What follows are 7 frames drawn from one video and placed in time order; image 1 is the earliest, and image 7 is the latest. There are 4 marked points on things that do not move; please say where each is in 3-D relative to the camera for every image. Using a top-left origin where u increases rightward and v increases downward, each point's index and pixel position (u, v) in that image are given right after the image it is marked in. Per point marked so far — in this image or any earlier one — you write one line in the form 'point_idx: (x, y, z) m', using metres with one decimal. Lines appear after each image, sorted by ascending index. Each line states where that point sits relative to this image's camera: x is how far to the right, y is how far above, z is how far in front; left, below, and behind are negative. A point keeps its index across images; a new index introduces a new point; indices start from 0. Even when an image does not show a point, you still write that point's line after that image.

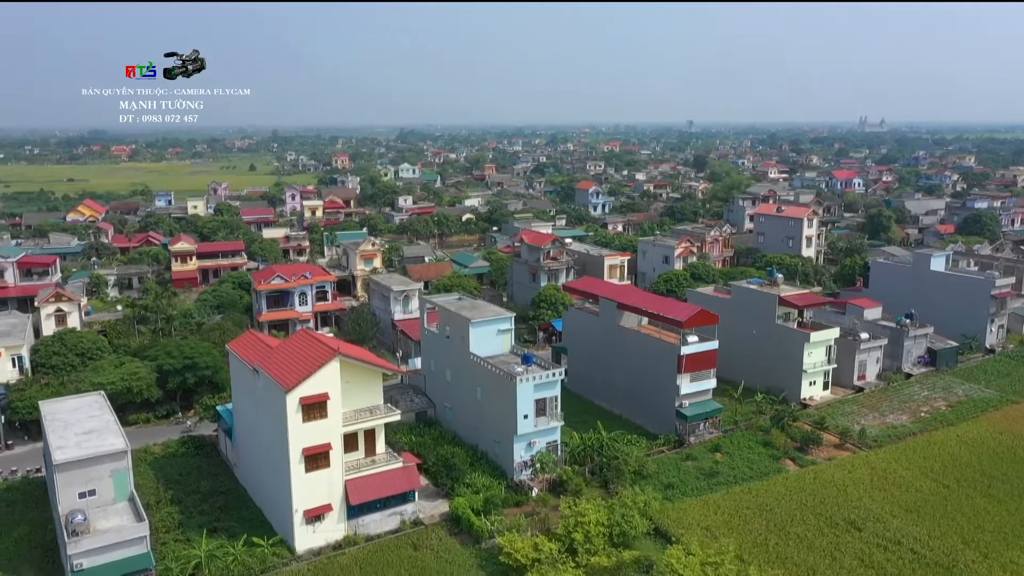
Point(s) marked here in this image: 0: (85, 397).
0: (-11.0, -2.8, +18.5) m
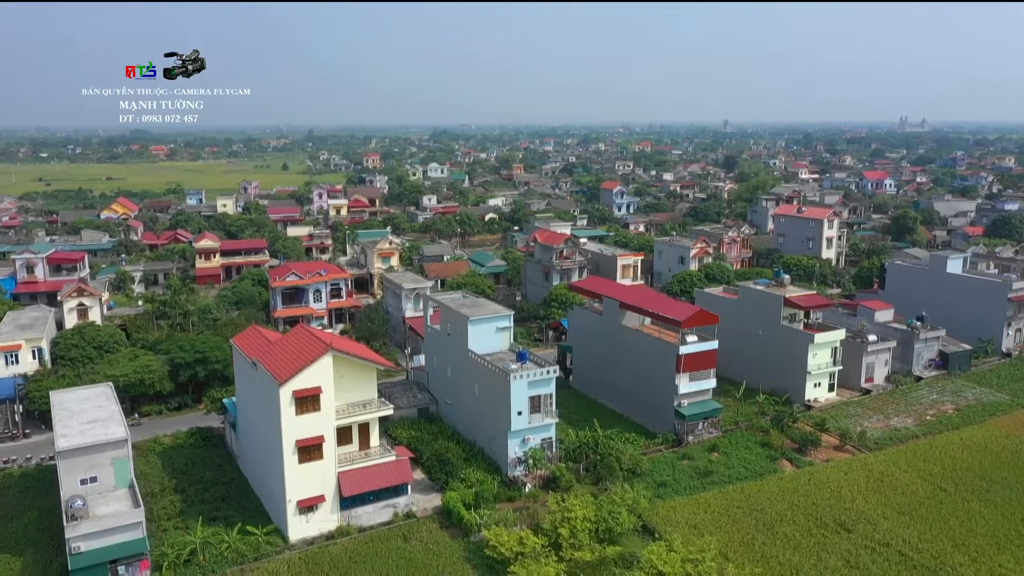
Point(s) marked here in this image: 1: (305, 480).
0: (-11.1, -2.7, +19.1) m
1: (-4.7, -4.3, +16.1) m
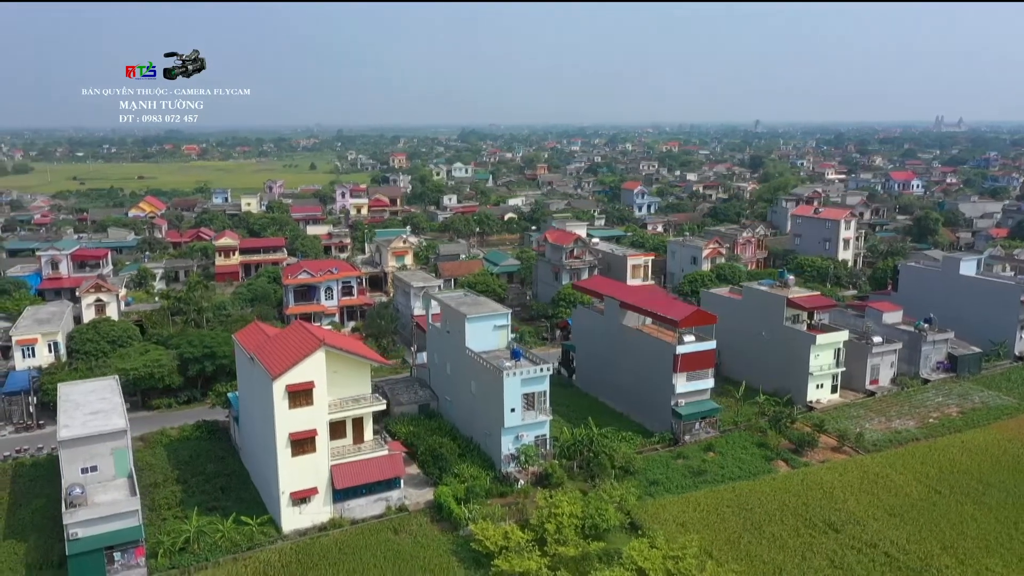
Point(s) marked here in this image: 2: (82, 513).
0: (-11.3, -2.6, +19.6) m
1: (-4.9, -4.2, +16.4) m
2: (-8.7, -4.5, +14.4) m
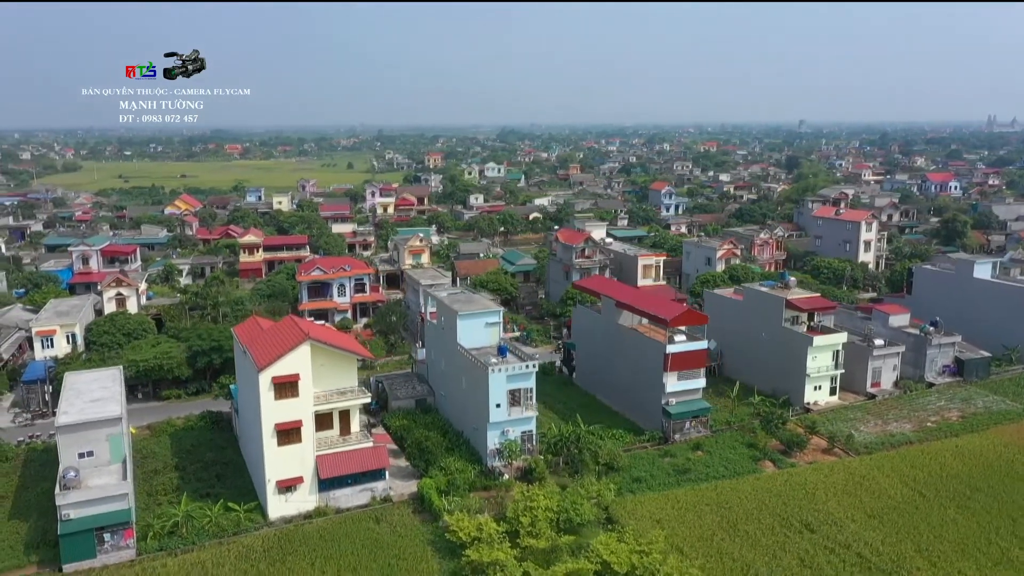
0: (-11.6, -2.4, +20.4) m
1: (-5.4, -4.1, +17.0) m
2: (-9.2, -4.4, +15.1) m
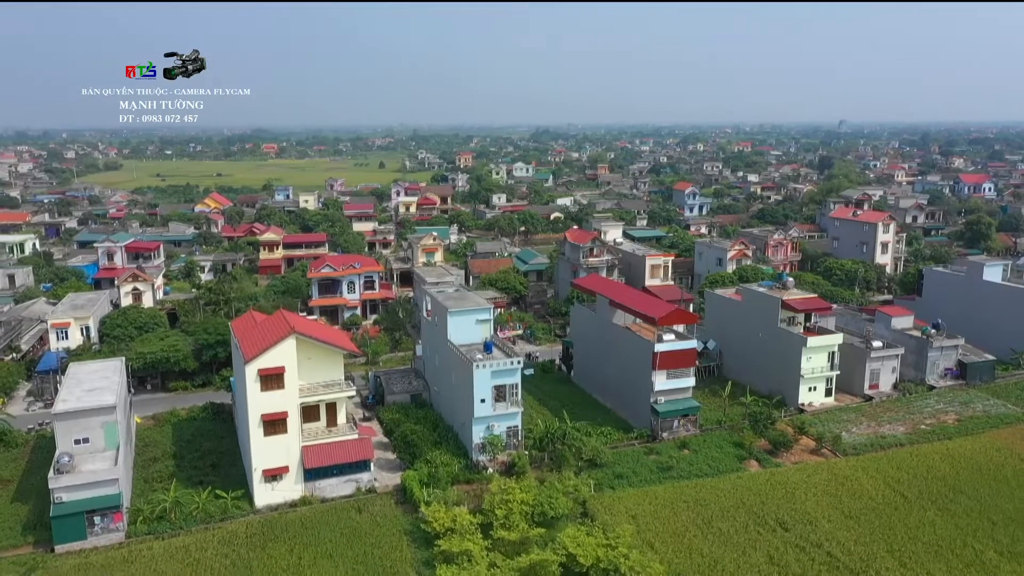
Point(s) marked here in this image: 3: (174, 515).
0: (-12.0, -2.2, +21.2) m
1: (-5.9, -4.0, +17.5) m
2: (-9.8, -4.2, +15.7) m
3: (-7.9, -5.3, +16.7) m
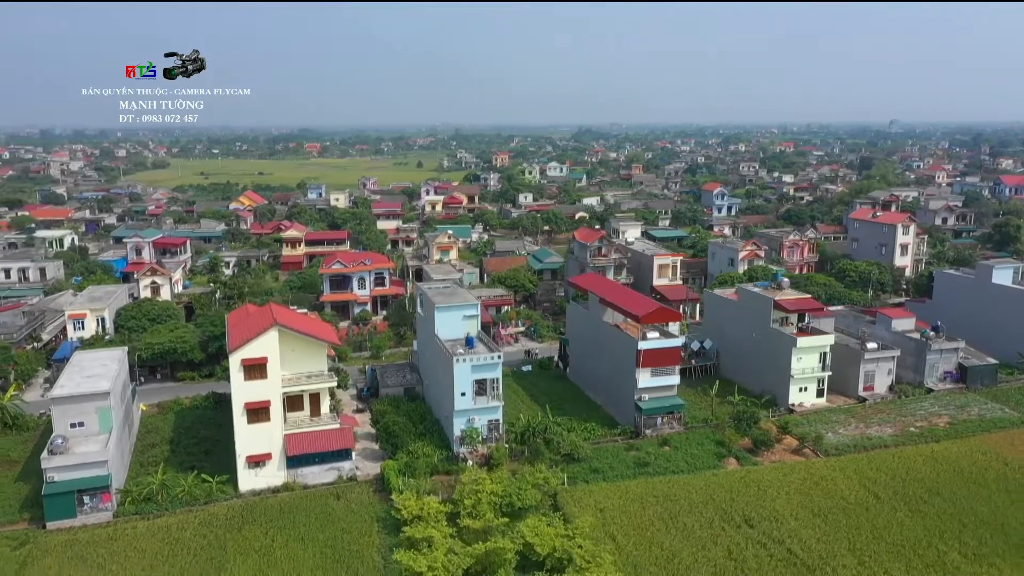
0: (-12.4, -1.9, +22.1) m
1: (-6.6, -3.8, +18.1) m
2: (-10.5, -4.0, +16.6) m
3: (-8.6, -5.1, +17.5) m
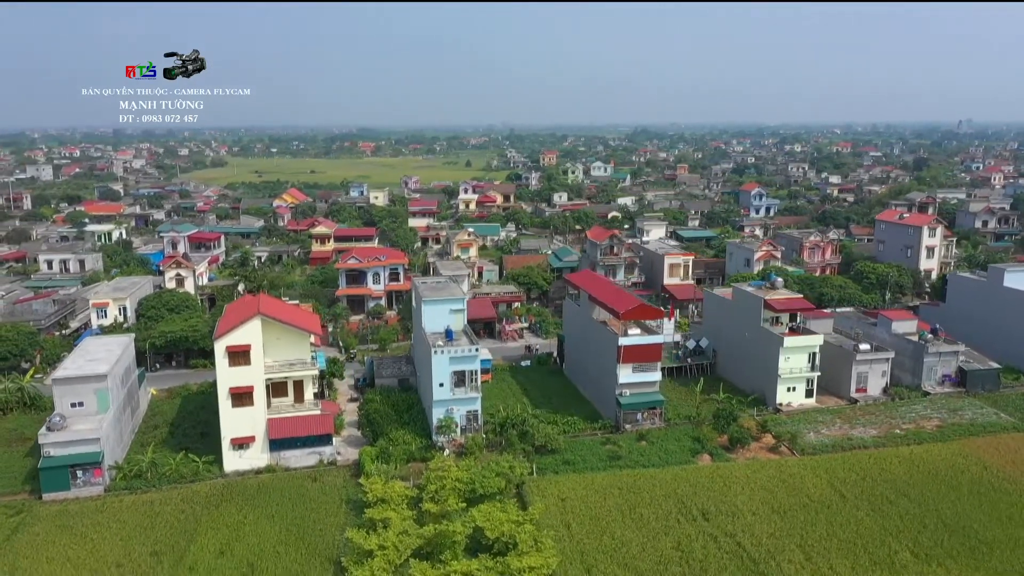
0: (-12.9, -1.6, +23.4) m
1: (-7.3, -3.6, +19.1) m
2: (-11.4, -3.7, +17.8) m
3: (-9.4, -4.8, +18.6) m
